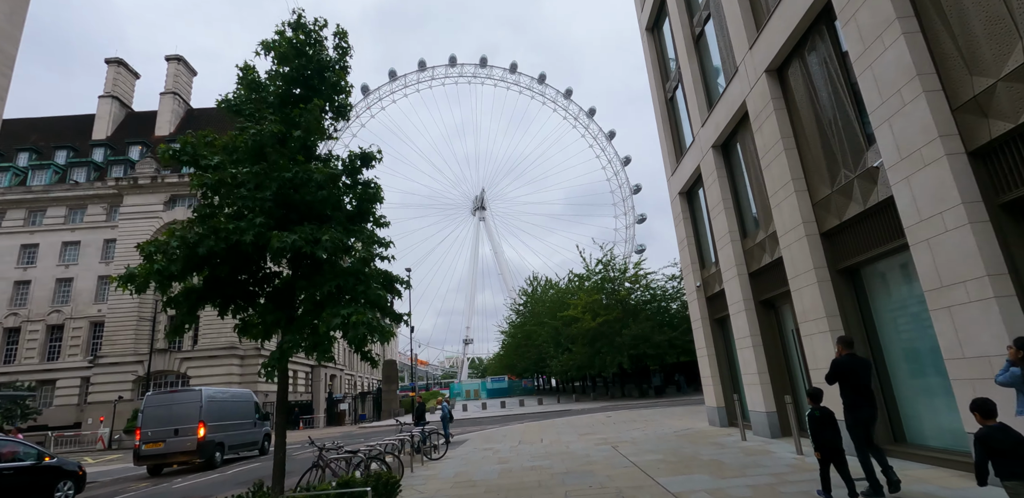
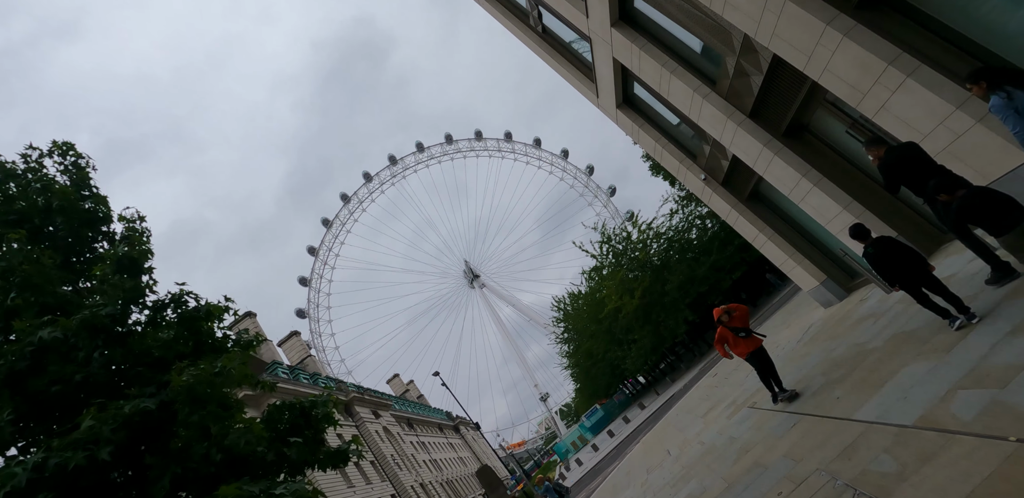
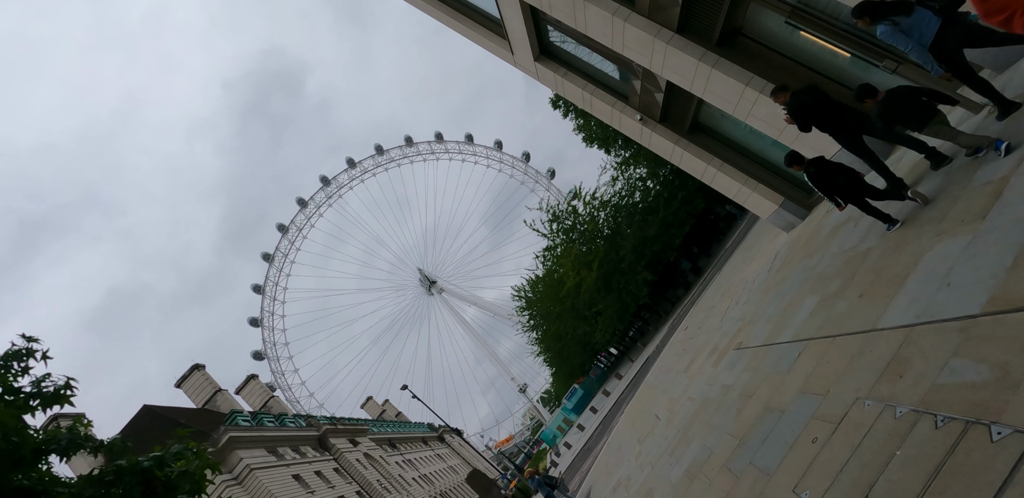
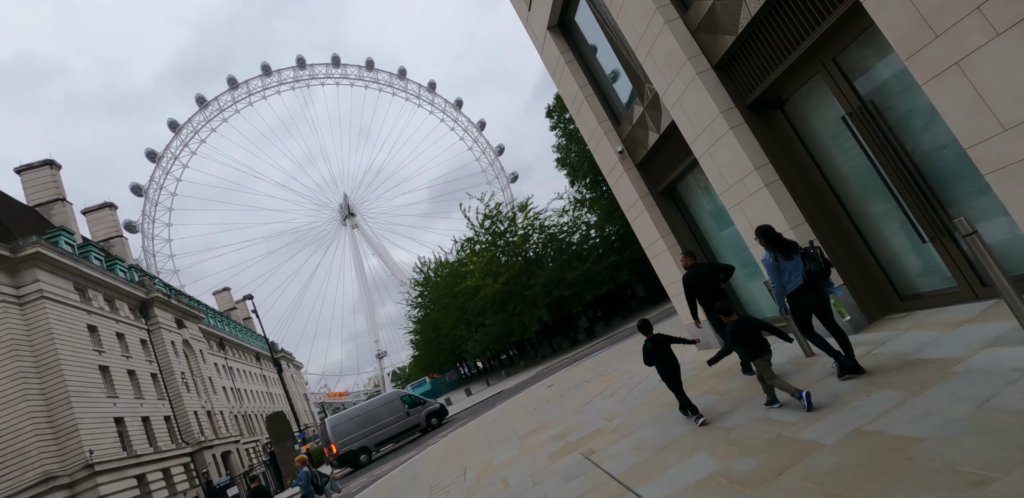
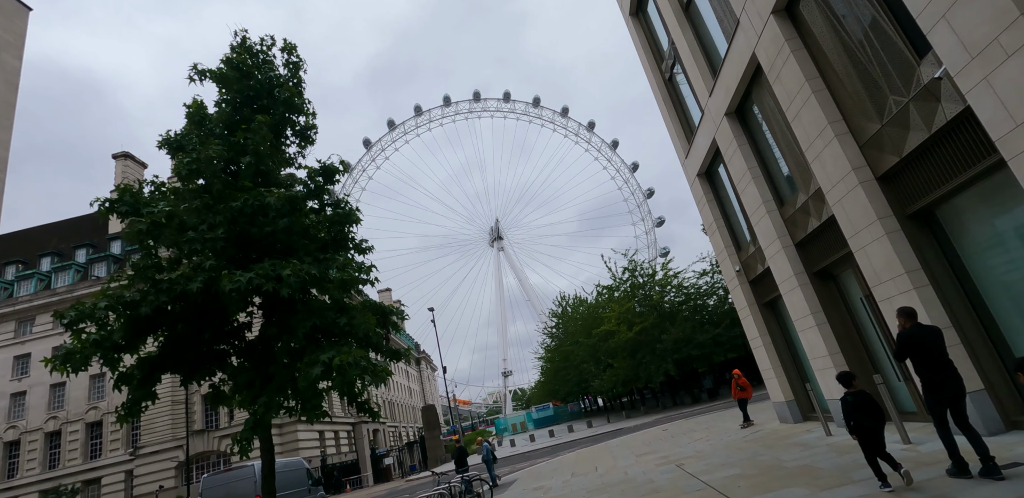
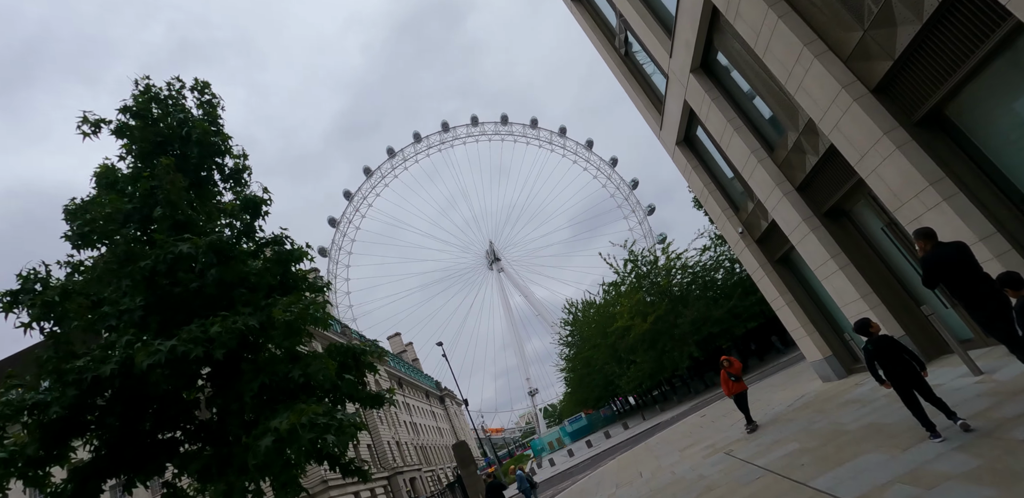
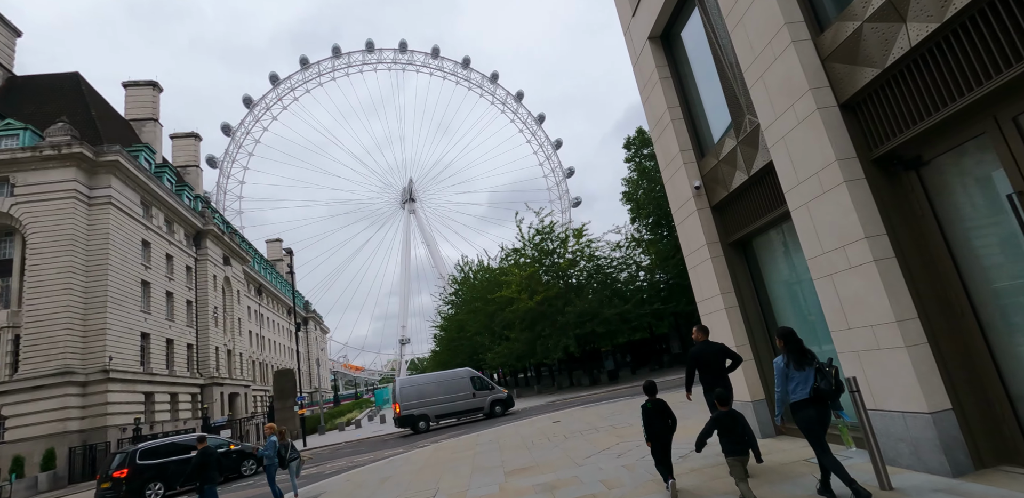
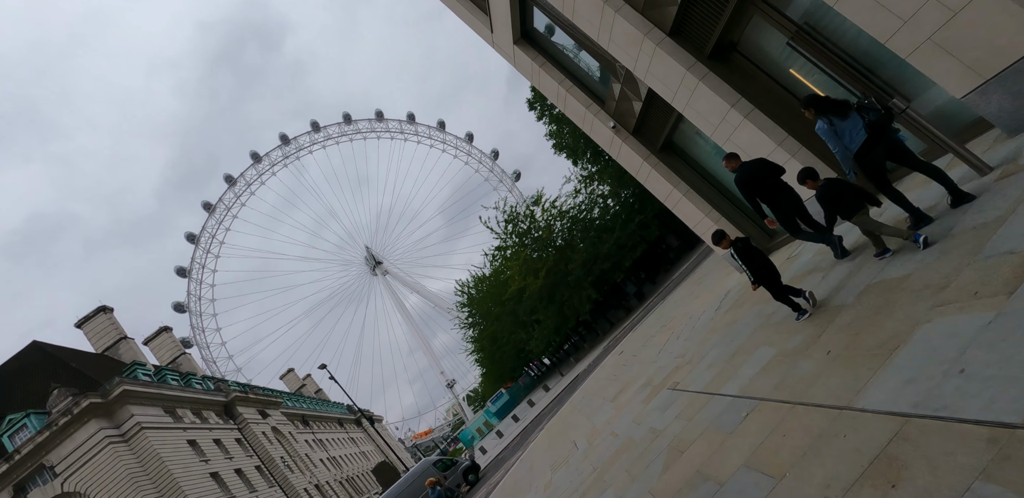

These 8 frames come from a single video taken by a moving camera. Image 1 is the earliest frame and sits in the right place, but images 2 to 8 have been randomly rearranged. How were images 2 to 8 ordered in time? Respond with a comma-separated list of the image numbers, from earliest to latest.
5, 6, 2, 3, 8, 4, 7
